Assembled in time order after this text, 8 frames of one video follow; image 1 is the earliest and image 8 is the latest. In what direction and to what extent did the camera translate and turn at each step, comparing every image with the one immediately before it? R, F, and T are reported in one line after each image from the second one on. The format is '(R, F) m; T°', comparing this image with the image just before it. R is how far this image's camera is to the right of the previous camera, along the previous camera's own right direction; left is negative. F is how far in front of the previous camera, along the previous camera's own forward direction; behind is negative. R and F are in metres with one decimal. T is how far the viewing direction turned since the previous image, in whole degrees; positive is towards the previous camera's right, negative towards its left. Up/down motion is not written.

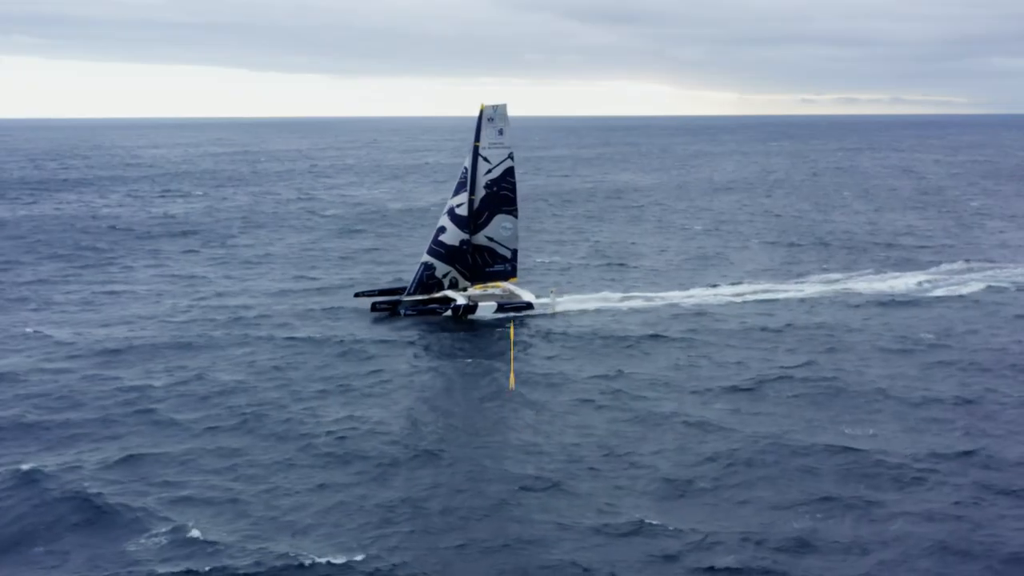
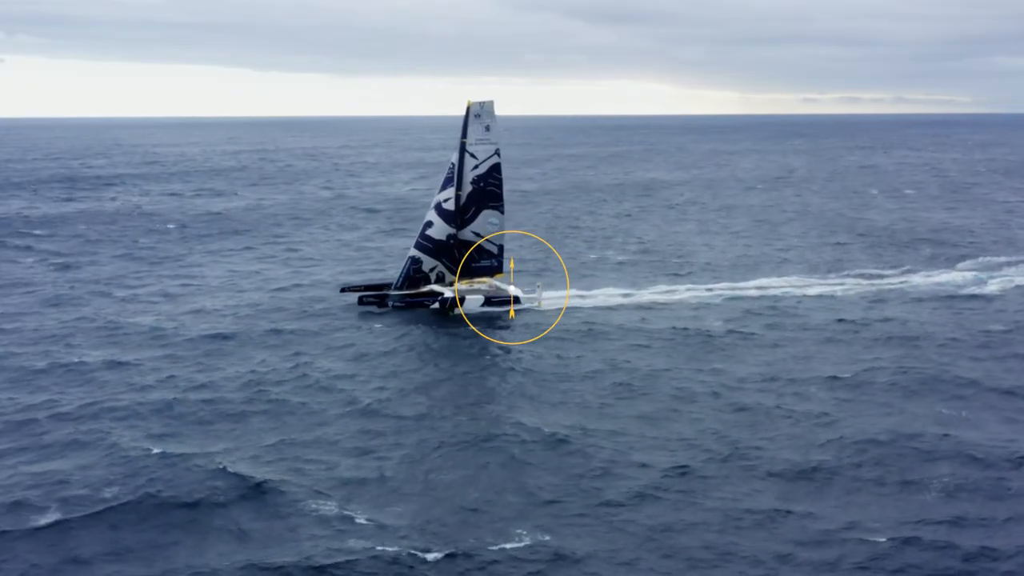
(-6.0, -1.2) m; 0°
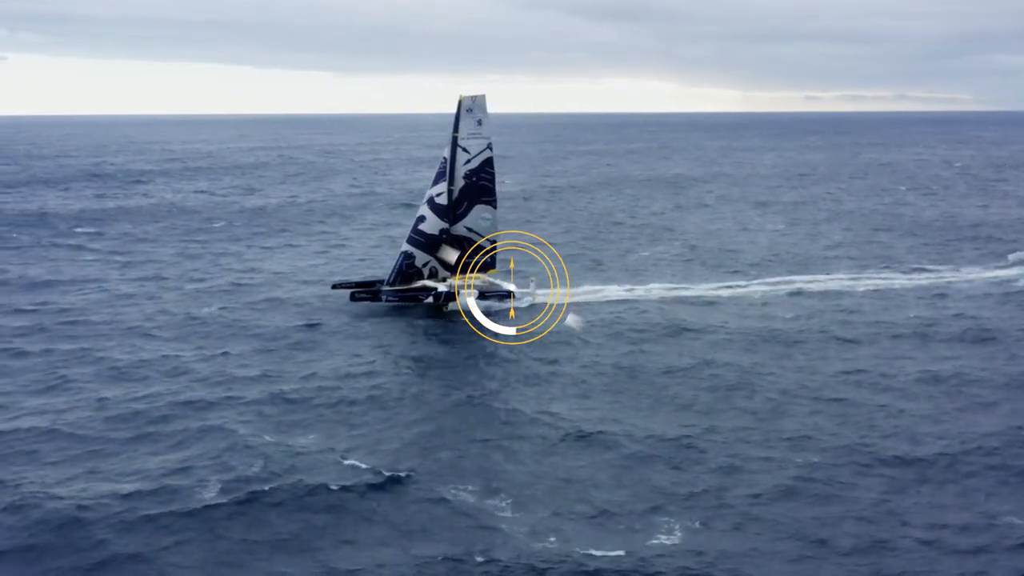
(-5.4, -0.4) m; 0°
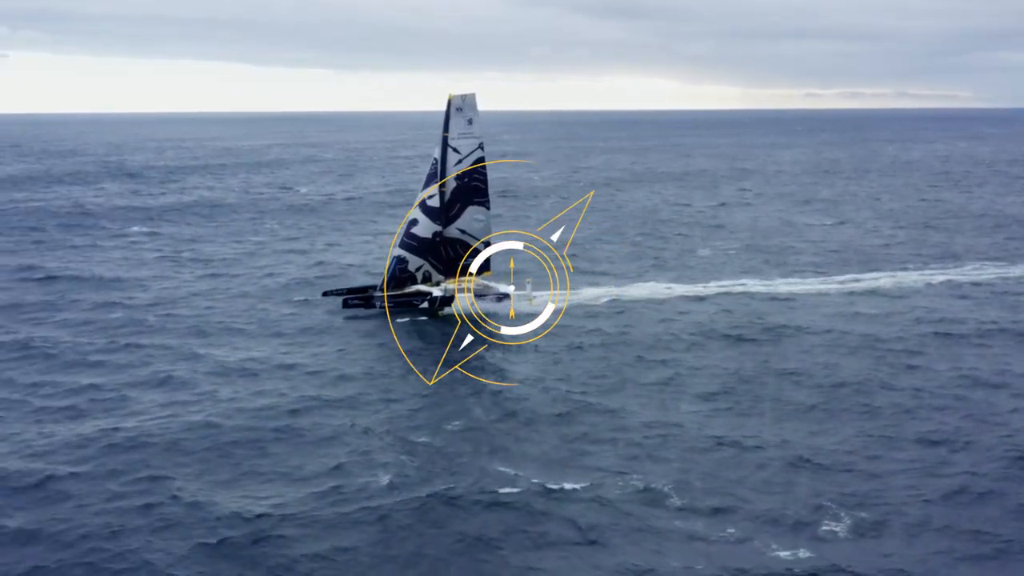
(-6.3, +0.2) m; 0°
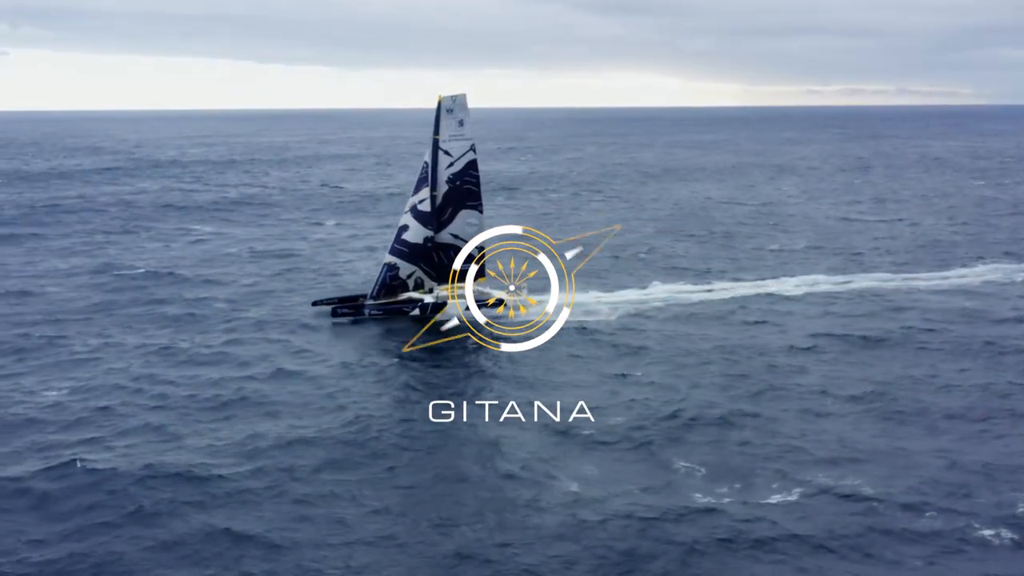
(-7.3, +0.1) m; 0°
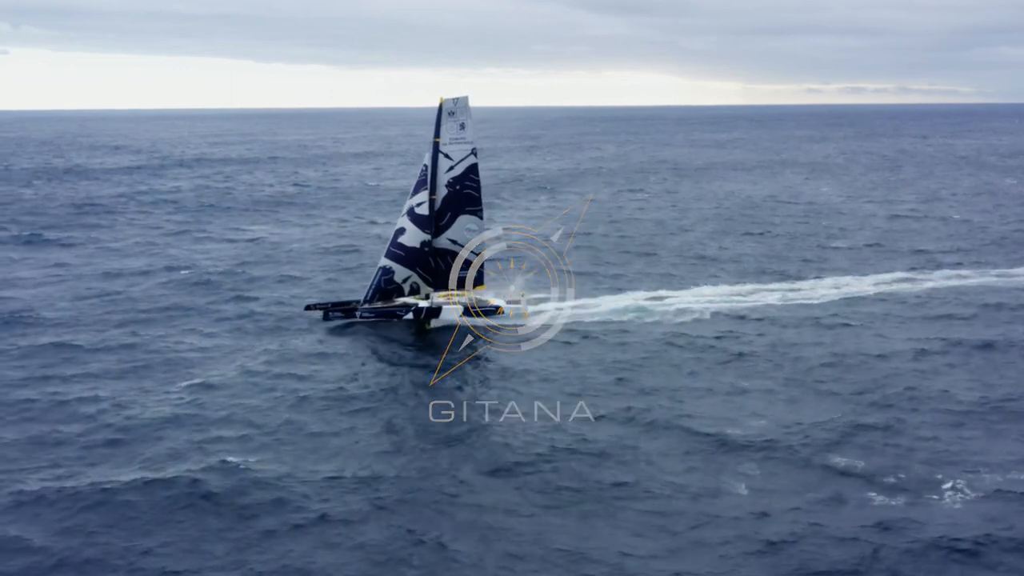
(-6.5, +0.3) m; 0°
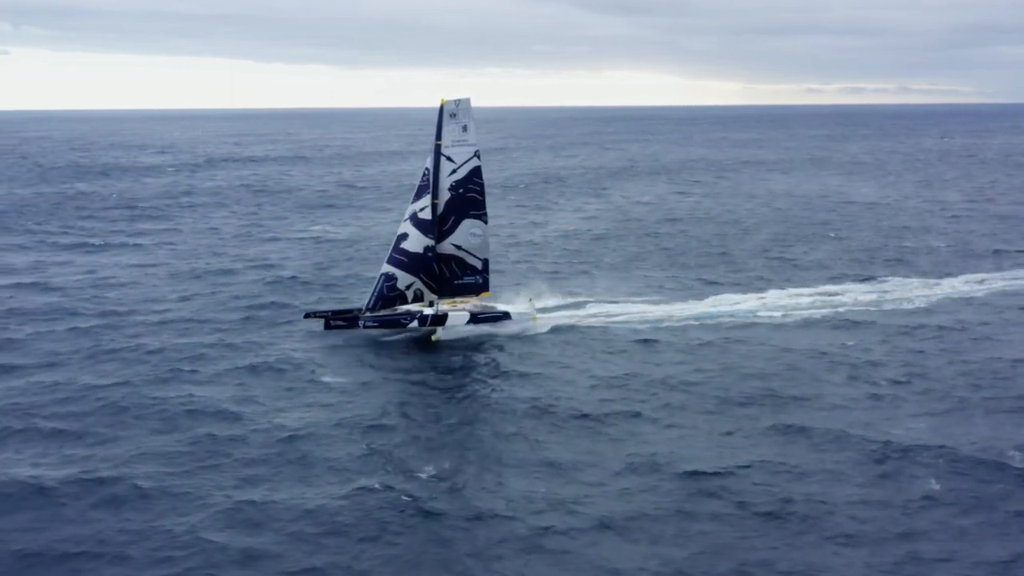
(-7.3, +0.3) m; 0°
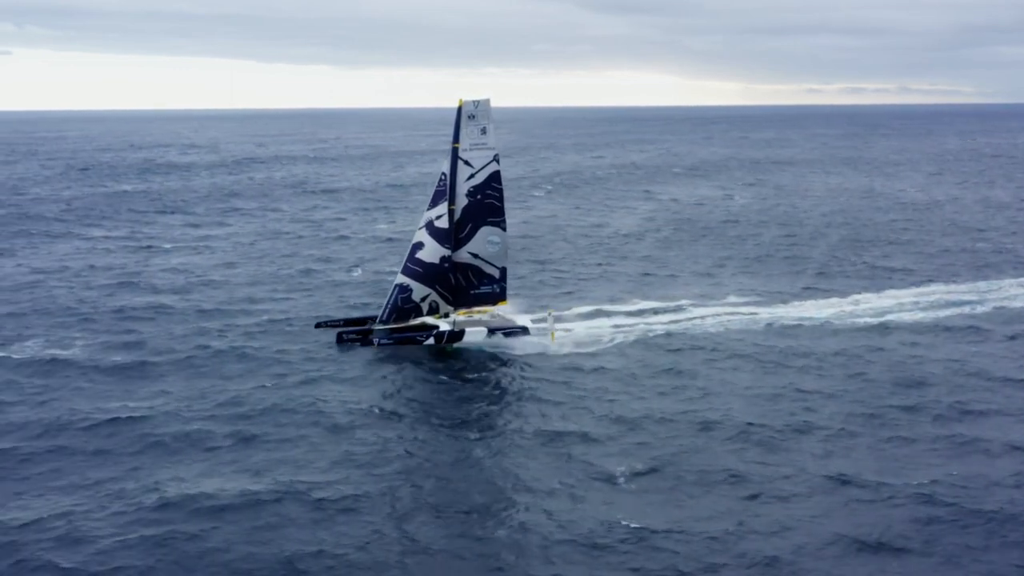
(-7.3, +0.1) m; -1°
